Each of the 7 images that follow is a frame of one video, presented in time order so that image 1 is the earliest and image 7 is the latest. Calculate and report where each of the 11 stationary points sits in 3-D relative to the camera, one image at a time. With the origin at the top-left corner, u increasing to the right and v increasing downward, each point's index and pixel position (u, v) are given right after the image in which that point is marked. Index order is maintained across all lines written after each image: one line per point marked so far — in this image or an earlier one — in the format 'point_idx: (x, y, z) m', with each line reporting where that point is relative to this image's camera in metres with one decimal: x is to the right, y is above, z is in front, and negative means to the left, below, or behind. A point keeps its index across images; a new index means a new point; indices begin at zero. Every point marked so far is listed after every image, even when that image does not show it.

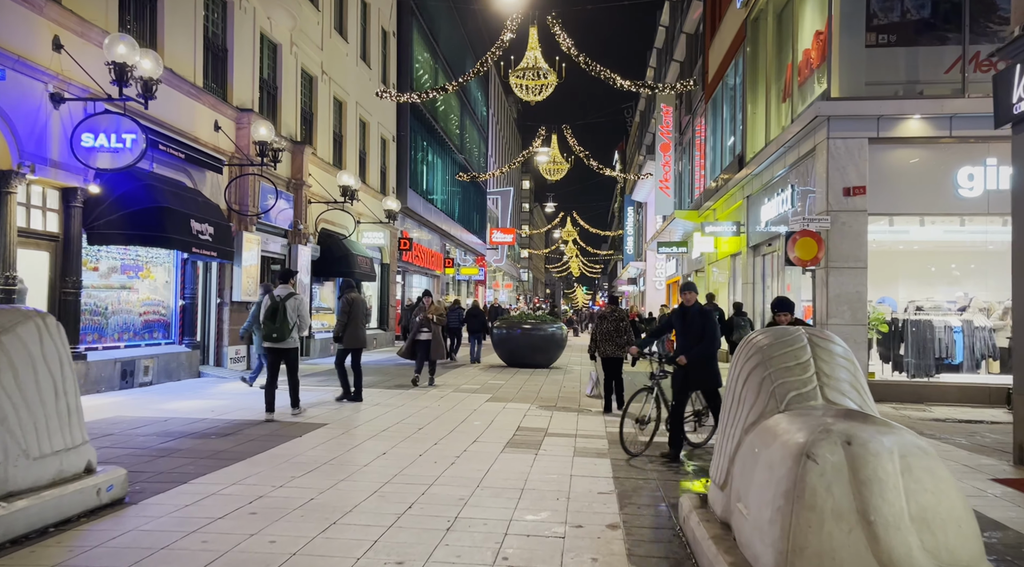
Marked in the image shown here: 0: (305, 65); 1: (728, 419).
0: (-4.8, +5.0, +18.2) m
1: (+1.2, -0.7, +4.3) m
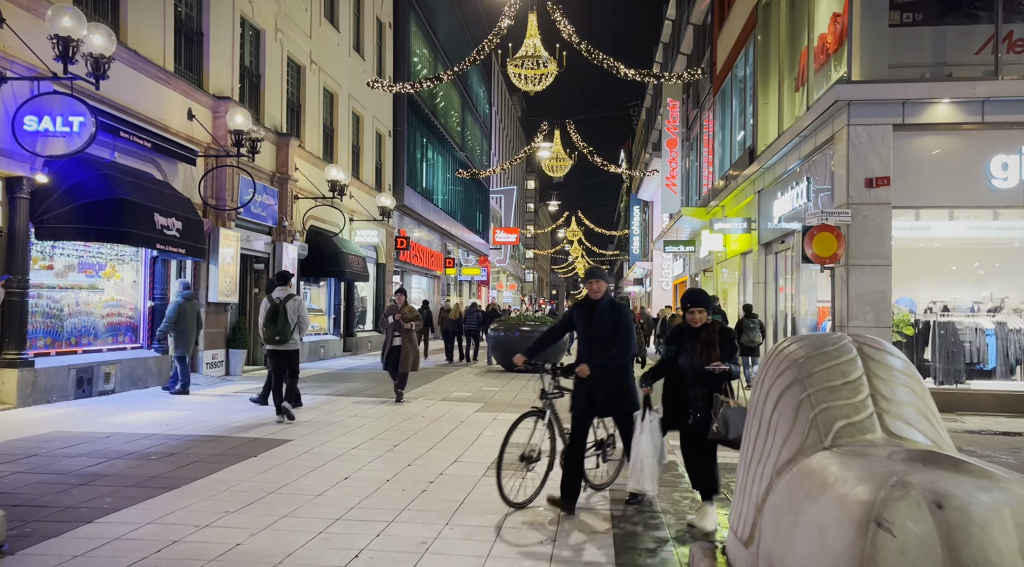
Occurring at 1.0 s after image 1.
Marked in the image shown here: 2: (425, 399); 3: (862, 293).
0: (-4.8, +5.0, +17.3) m
1: (+1.0, -0.7, +3.3) m
2: (-1.3, -1.7, +11.6) m
3: (+5.2, -0.1, +11.8) m
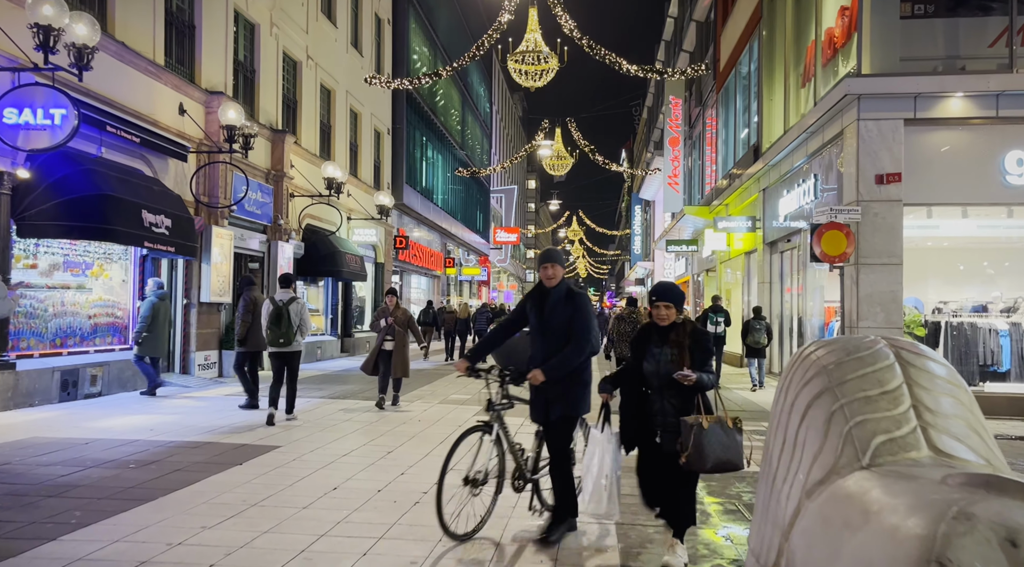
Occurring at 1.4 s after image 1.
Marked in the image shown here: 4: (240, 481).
0: (-4.8, +5.0, +17.0) m
1: (+1.0, -0.7, +3.0) m
2: (-1.3, -1.7, +11.3) m
3: (+5.2, -0.1, +11.4) m
4: (-2.0, -1.4, +5.7) m
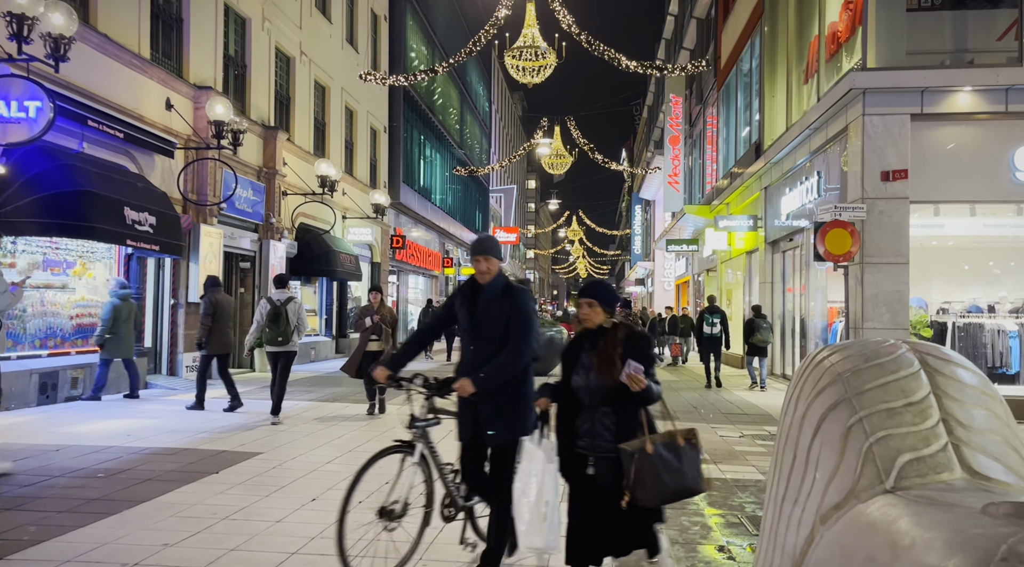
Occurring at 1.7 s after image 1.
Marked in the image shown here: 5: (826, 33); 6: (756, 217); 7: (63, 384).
0: (-4.9, +5.0, +16.6) m
1: (+0.9, -0.7, +2.7) m
2: (-1.3, -1.7, +10.9) m
3: (+5.1, -0.1, +11.1) m
4: (-2.0, -1.4, +5.4) m
5: (+5.8, +4.6, +14.7) m
6: (+5.7, +1.6, +18.7) m
7: (-5.5, -1.2, +9.7) m
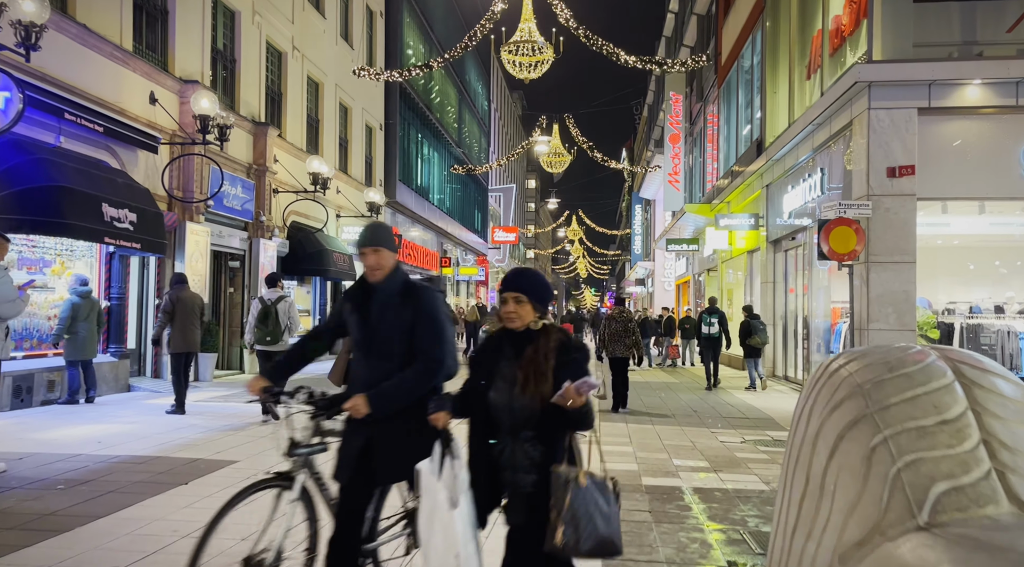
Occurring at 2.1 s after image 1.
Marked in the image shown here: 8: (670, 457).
0: (-4.9, +5.0, +16.3) m
1: (+0.8, -0.7, +2.3) m
2: (-1.4, -1.7, +10.6) m
3: (+5.0, -0.1, +10.8) m
4: (-2.1, -1.4, +5.1) m
5: (+5.7, +4.6, +14.4) m
6: (+5.6, +1.6, +18.3) m
7: (-5.5, -1.2, +9.3) m
8: (+1.5, -1.7, +7.7) m
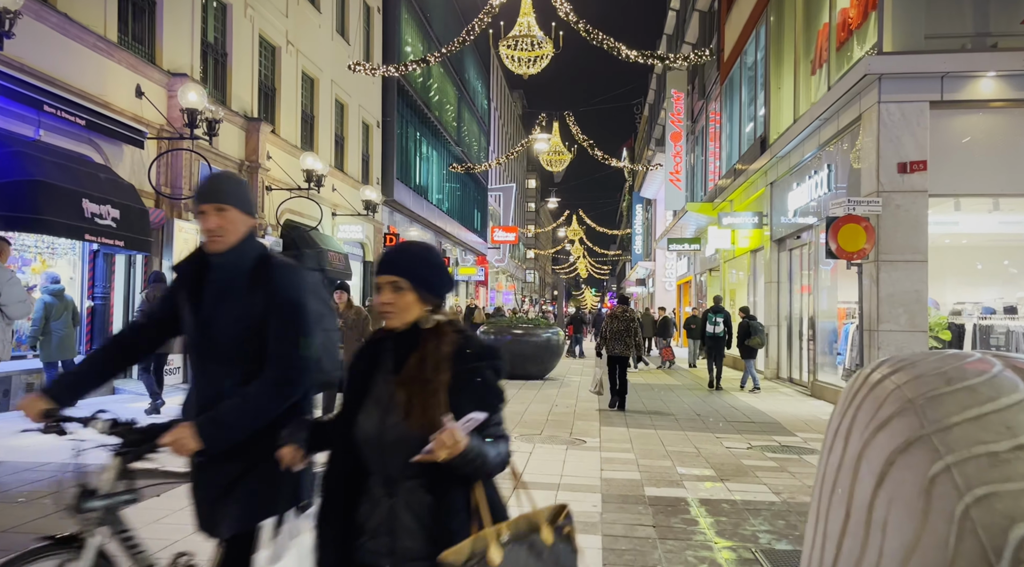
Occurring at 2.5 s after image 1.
0: (-5.0, +5.0, +15.9) m
1: (+0.8, -0.7, +1.9) m
2: (-1.5, -1.7, +10.2) m
3: (+5.0, -0.1, +10.4) m
4: (-2.2, -1.4, +4.7) m
5: (+5.7, +4.6, +14.0) m
6: (+5.6, +1.6, +18.0) m
7: (-5.6, -1.2, +9.0) m
8: (+1.5, -1.7, +7.4) m
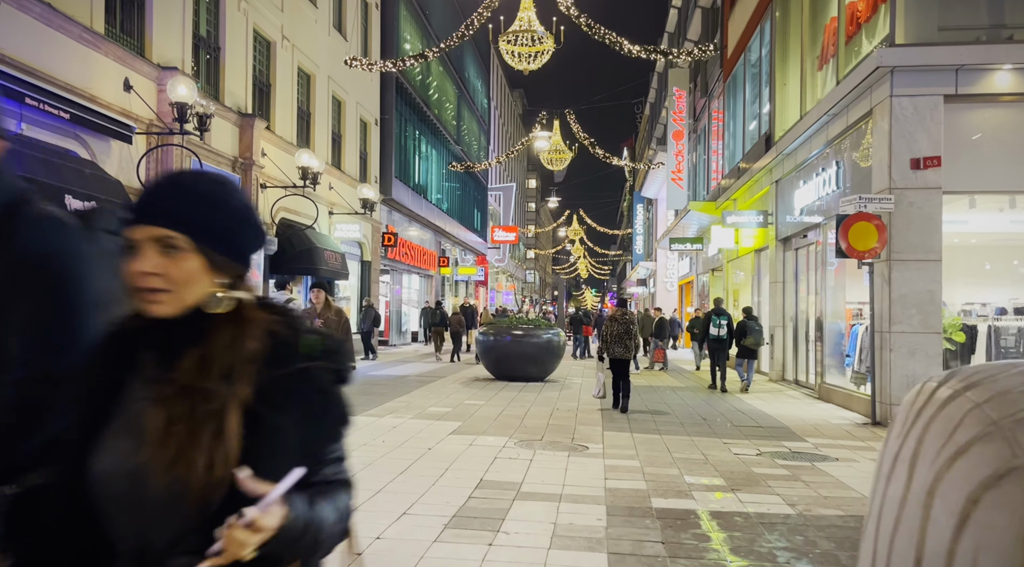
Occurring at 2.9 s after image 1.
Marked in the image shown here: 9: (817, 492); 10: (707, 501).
0: (-5.0, +5.1, +15.6) m
1: (+0.8, -0.7, +1.6) m
2: (-1.5, -1.6, +9.9) m
3: (+5.0, -0.1, +10.0) m
4: (-2.2, -1.4, +4.4) m
5: (+5.7, +4.6, +13.7) m
6: (+5.6, +1.6, +17.6) m
7: (-5.6, -1.2, +8.6) m
8: (+1.5, -1.7, +7.0) m
9: (+2.4, -1.6, +6.3) m
10: (+1.5, -1.6, +6.0) m
